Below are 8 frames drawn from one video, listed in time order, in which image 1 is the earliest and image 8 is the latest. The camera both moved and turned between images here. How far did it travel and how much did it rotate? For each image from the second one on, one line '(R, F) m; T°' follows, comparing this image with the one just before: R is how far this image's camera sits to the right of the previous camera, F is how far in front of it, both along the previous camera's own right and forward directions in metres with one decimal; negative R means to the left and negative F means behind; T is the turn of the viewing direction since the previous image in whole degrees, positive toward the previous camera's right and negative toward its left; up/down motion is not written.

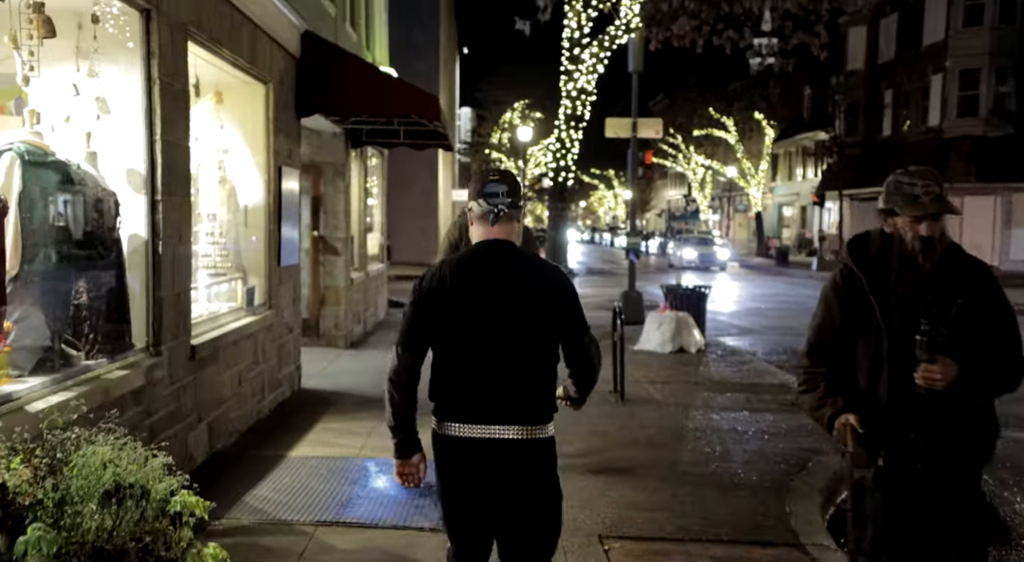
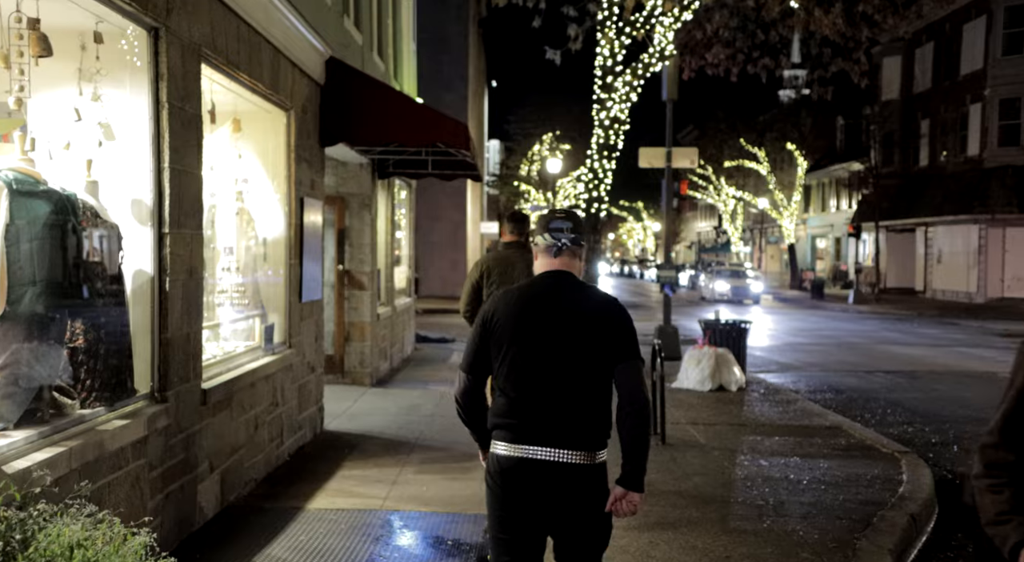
(0.0, +0.5) m; -1°
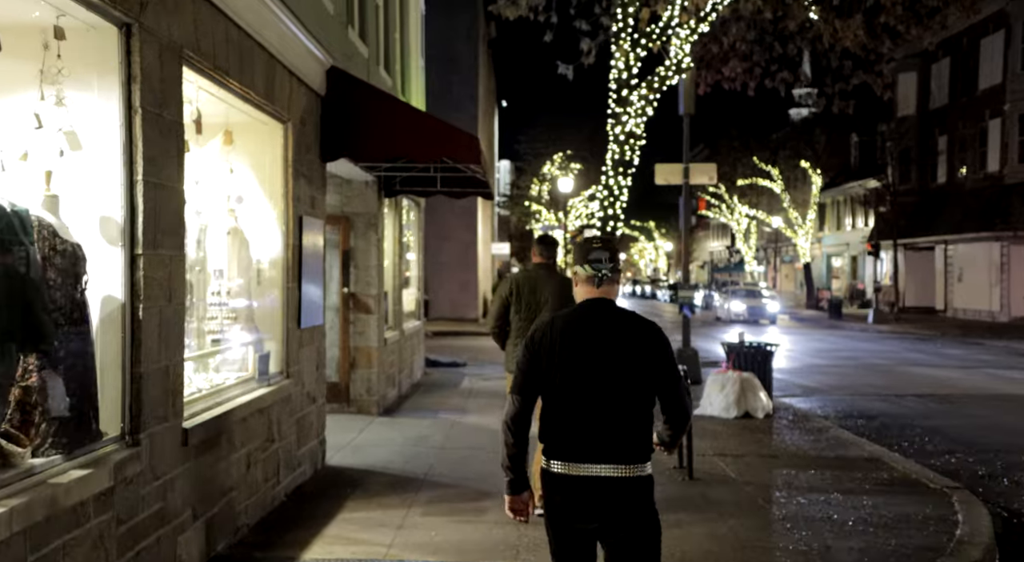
(0.0, +0.6) m; -1°
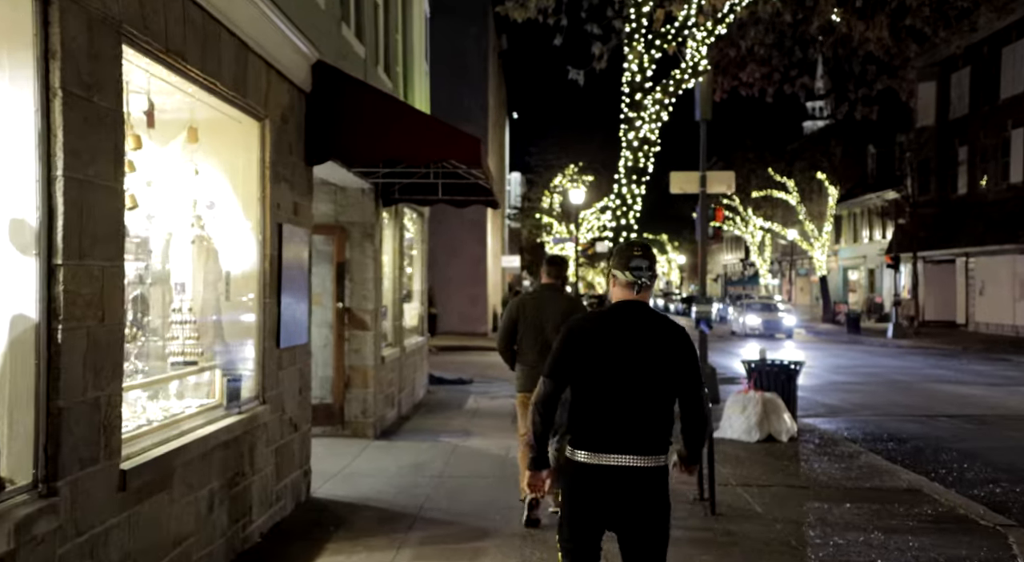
(+0.1, +0.8) m; -1°
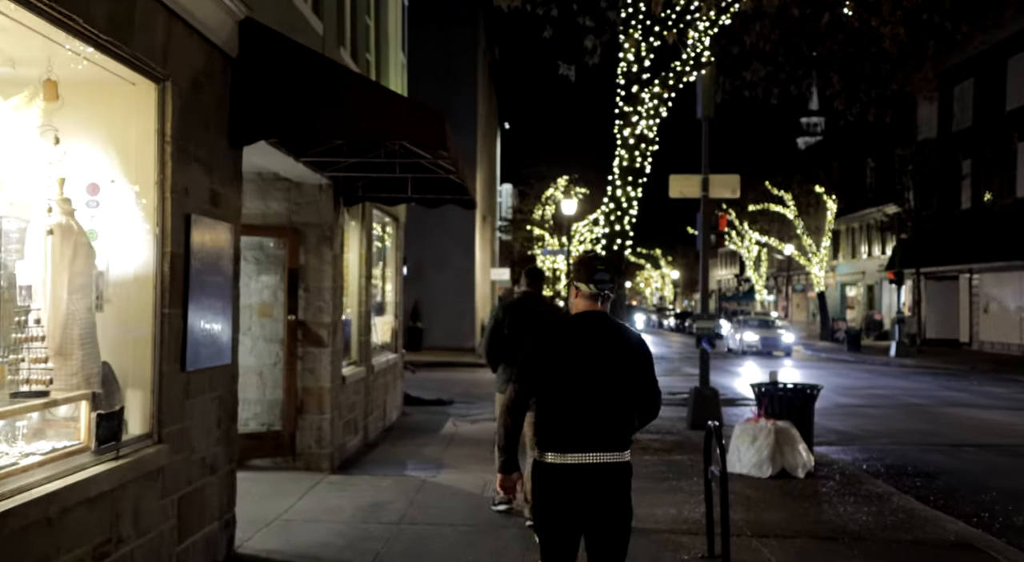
(+0.1, +1.5) m; 0°
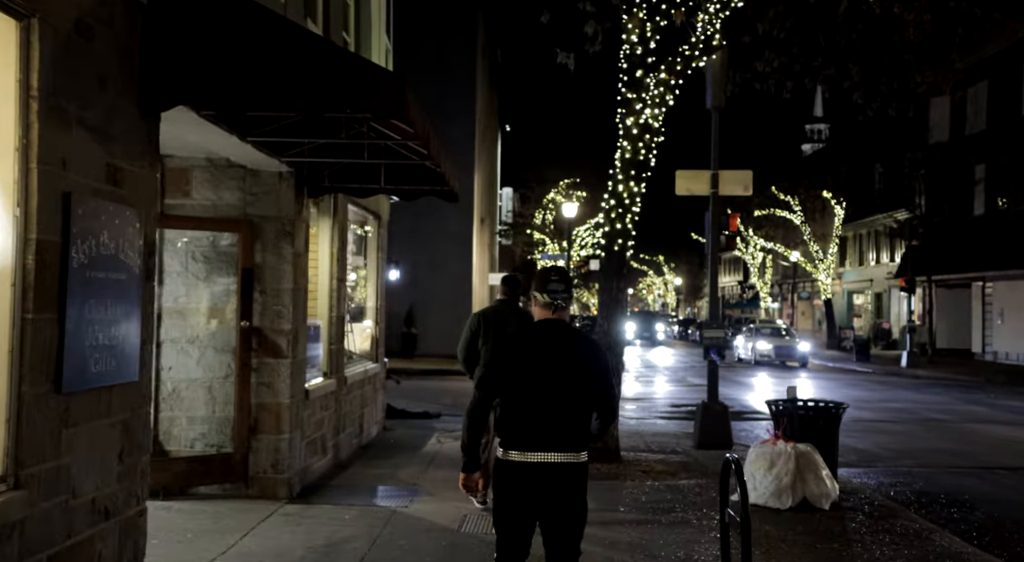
(+0.1, +1.3) m; 0°
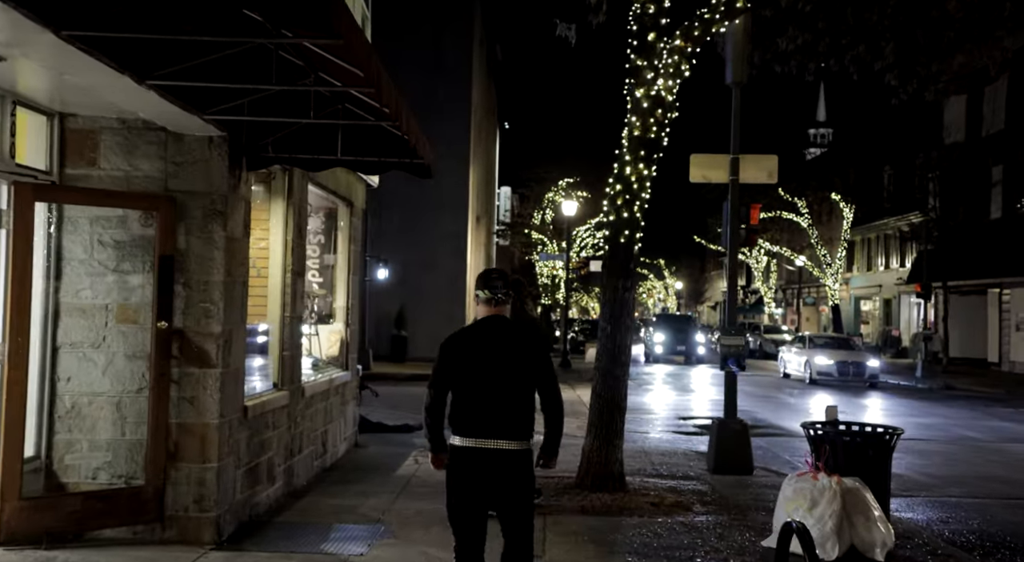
(+0.1, +1.8) m; 0°
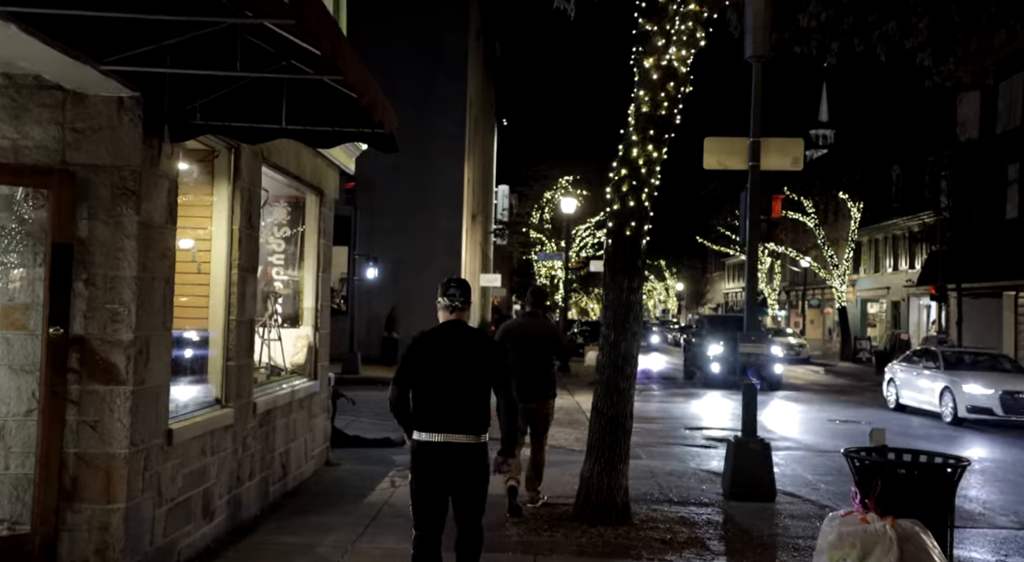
(+0.1, +1.5) m; 0°
